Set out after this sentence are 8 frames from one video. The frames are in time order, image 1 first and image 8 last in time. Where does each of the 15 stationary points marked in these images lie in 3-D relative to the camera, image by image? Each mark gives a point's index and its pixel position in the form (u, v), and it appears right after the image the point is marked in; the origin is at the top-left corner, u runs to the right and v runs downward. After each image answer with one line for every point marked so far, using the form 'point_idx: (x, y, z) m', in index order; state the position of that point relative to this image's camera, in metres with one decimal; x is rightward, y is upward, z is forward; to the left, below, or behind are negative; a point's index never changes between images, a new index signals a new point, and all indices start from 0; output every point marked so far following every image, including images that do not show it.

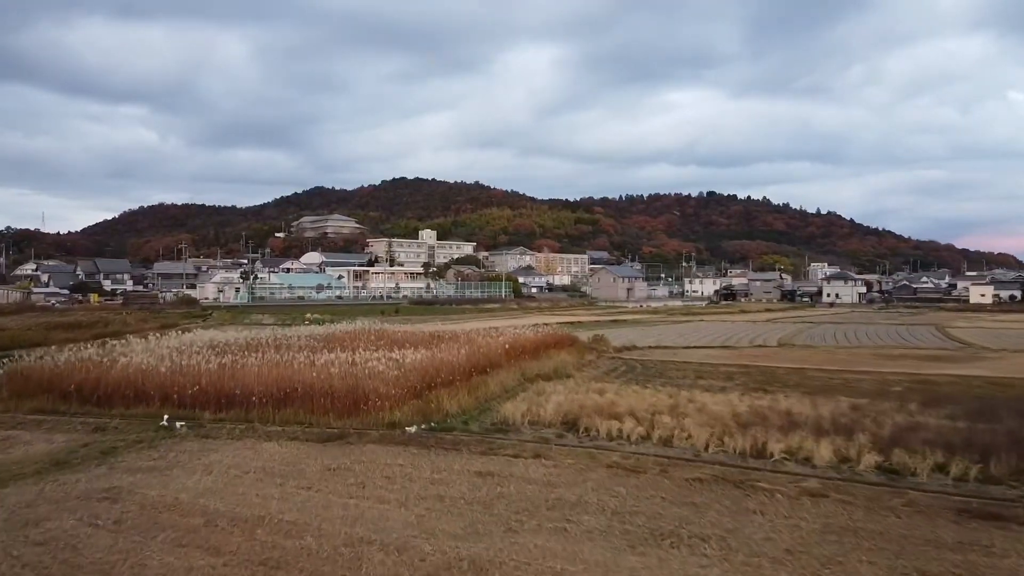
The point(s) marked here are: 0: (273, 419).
0: (-2.3, -1.3, +7.8) m
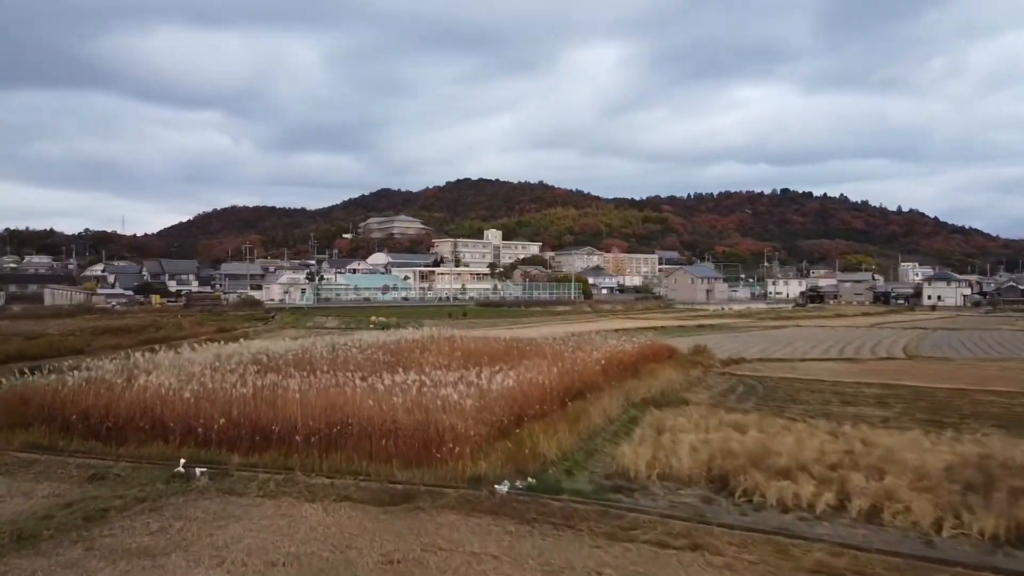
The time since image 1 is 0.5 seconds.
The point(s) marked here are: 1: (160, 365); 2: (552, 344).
0: (-1.4, -1.3, +5.9) m
1: (-3.7, -0.8, +8.4) m
2: (+0.6, -0.9, +12.3) m
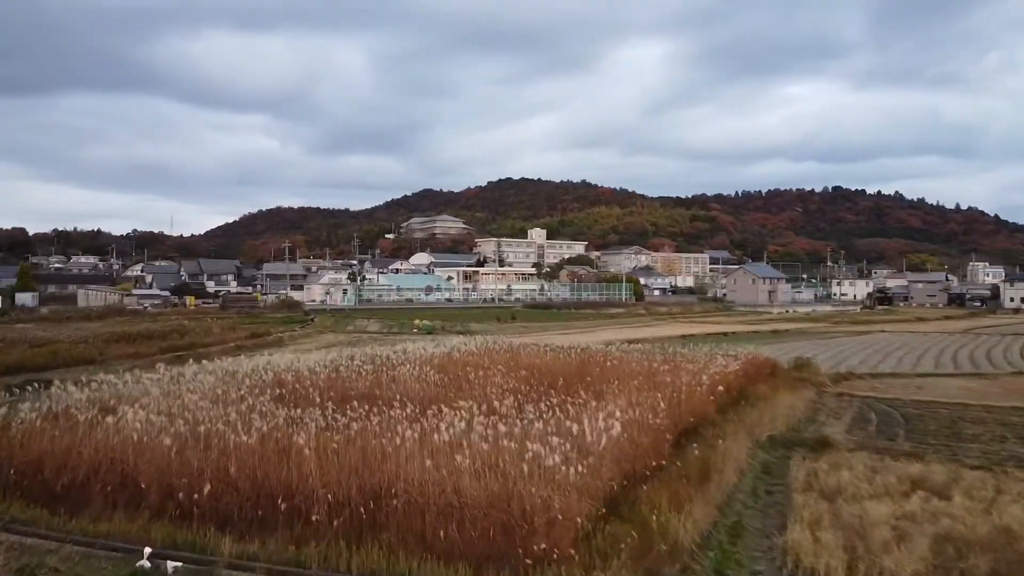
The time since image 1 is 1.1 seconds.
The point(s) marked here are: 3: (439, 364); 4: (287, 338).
0: (-0.8, -1.3, +3.9) m
1: (-3.0, -0.8, +6.5) m
2: (+1.5, -0.9, +10.3) m
3: (-0.9, -0.9, +9.0) m
4: (-5.1, -1.1, +18.1) m
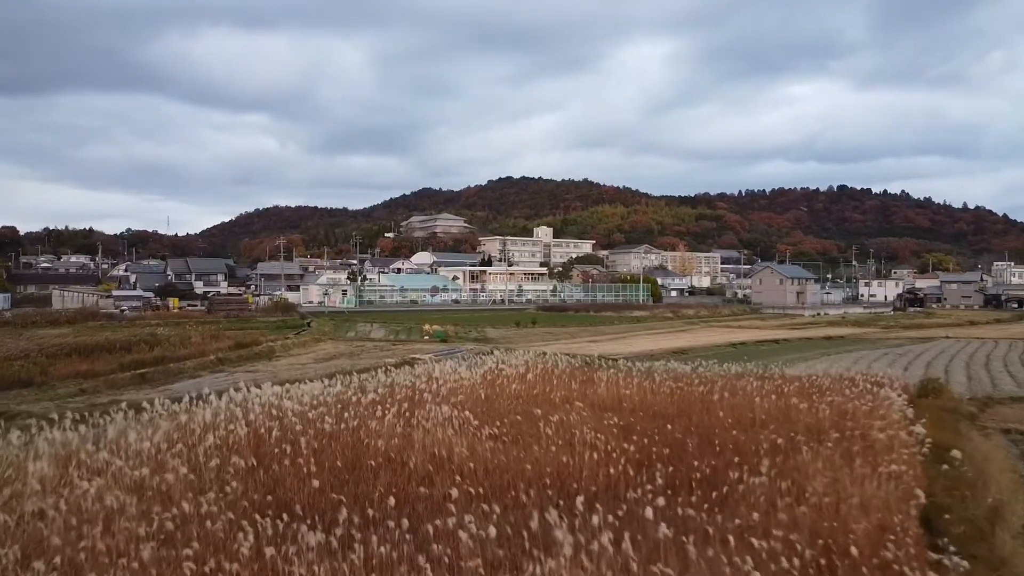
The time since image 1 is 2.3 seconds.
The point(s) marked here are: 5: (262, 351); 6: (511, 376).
0: (-0.2, -1.4, +1.3) m
1: (-2.3, -0.9, +3.9) m
2: (+2.1, -0.9, +7.6) m
3: (-0.2, -0.9, +6.4) m
4: (-4.5, -1.2, +15.4) m
5: (-4.6, -1.2, +14.5) m
6: (0.0, -0.9, +7.6) m
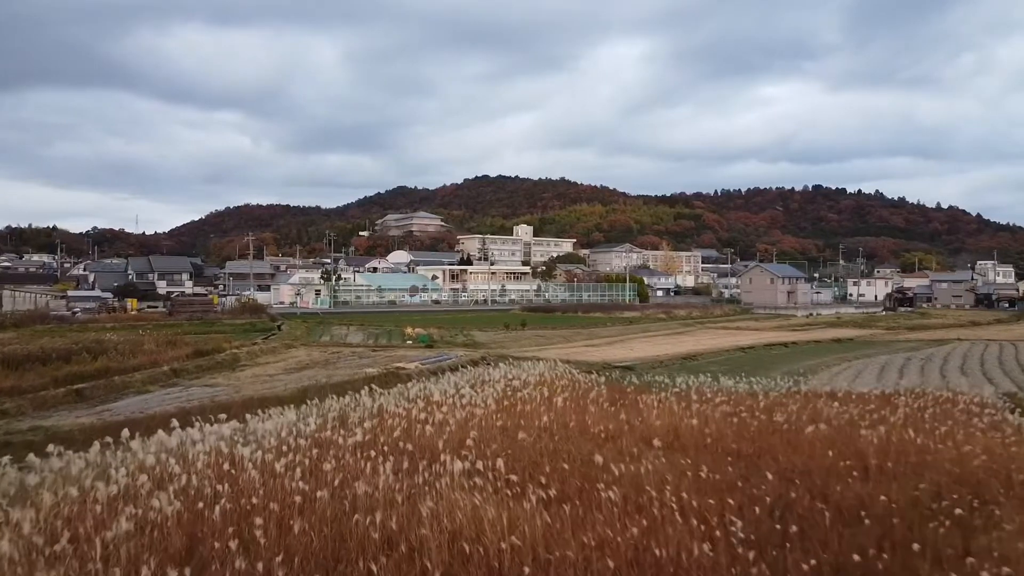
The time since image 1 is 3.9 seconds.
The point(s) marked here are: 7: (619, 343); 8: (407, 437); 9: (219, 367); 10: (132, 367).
0: (+0.2, -1.4, -0.3) m
1: (-2.1, -0.9, +2.3) m
2: (+2.3, -0.9, +6.1) m
3: (0.0, -0.9, +4.8) m
4: (-4.6, -1.2, +13.7) m
5: (-4.6, -1.2, +12.8) m
6: (+0.1, -0.9, +6.1) m
7: (+2.5, -1.3, +19.0) m
8: (-0.6, -0.9, +4.9) m
9: (-4.5, -1.2, +12.3) m
10: (-5.4, -1.1, +11.3) m
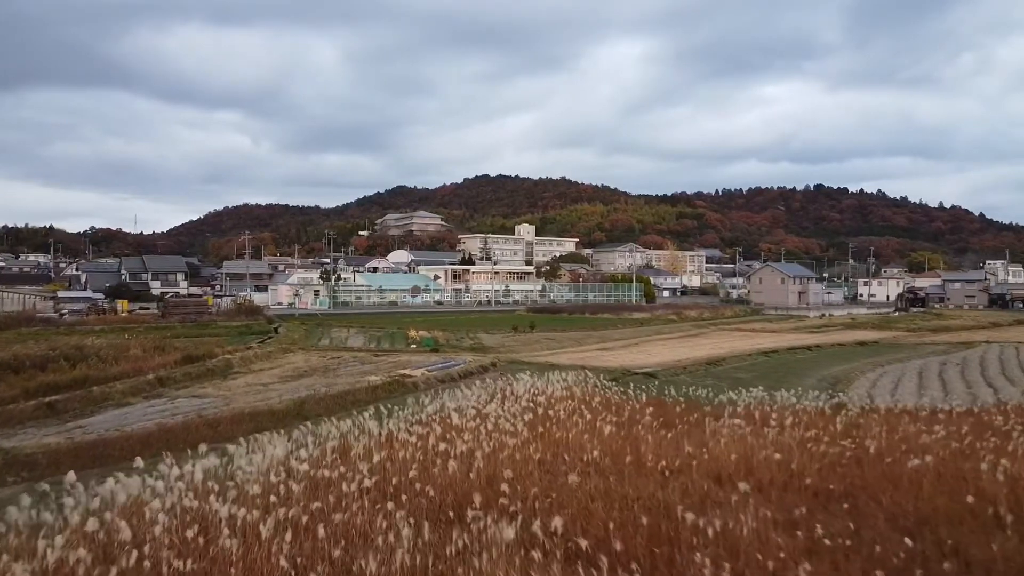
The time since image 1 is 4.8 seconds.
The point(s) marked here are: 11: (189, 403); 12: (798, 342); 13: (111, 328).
0: (+0.4, -1.4, -1.2) m
1: (-1.9, -0.9, +1.3) m
2: (+2.5, -0.9, +5.2) m
3: (+0.2, -0.9, +3.9) m
4: (-4.4, -1.2, +12.8) m
5: (-4.4, -1.2, +11.9) m
6: (+0.4, -0.9, +5.1) m
7: (+2.7, -1.3, +18.0) m
8: (-0.4, -0.9, +3.9) m
9: (-4.3, -1.2, +11.4) m
10: (-5.2, -1.1, +10.3) m
11: (-3.7, -1.3, +9.0) m
12: (+7.1, -1.3, +19.8) m
13: (-9.1, -0.9, +18.1) m
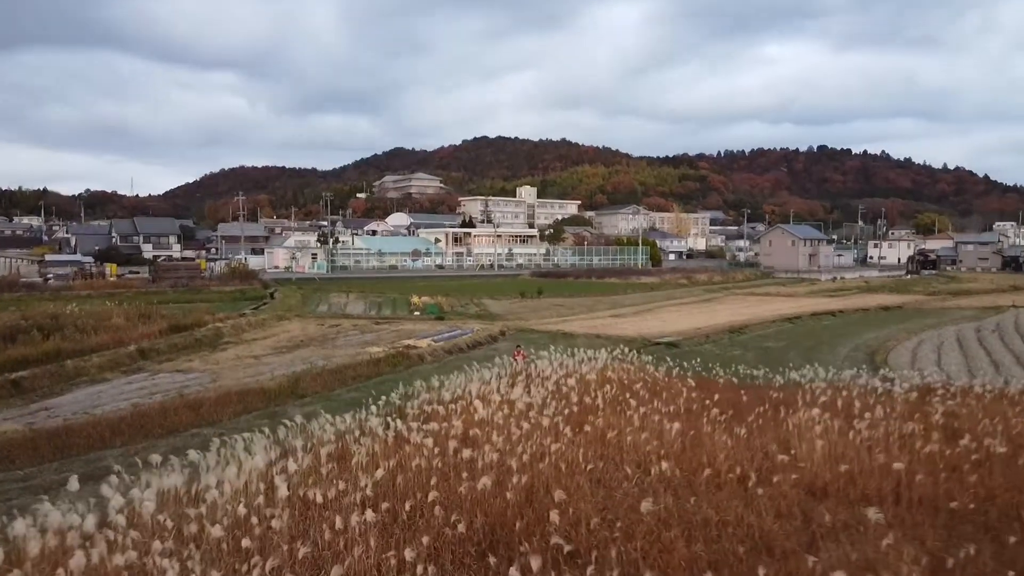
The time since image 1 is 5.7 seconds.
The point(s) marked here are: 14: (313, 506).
0: (+0.6, -1.5, -2.1) m
1: (-1.7, -0.9, +0.4) m
2: (+2.7, -0.7, +4.3) m
3: (+0.4, -0.8, +3.0) m
4: (-4.2, -0.6, +11.9) m
5: (-4.2, -0.7, +11.0) m
6: (+0.5, -0.7, +4.3) m
7: (+2.9, -0.5, +17.2) m
8: (-0.2, -0.8, +3.0) m
9: (-4.1, -0.8, +10.5) m
10: (-5.0, -0.7, +9.4) m
11: (-3.5, -0.9, +8.1) m
12: (+7.2, -0.5, +18.9) m
13: (-9.0, -0.1, +17.2) m
14: (-0.7, -0.8, +2.8) m
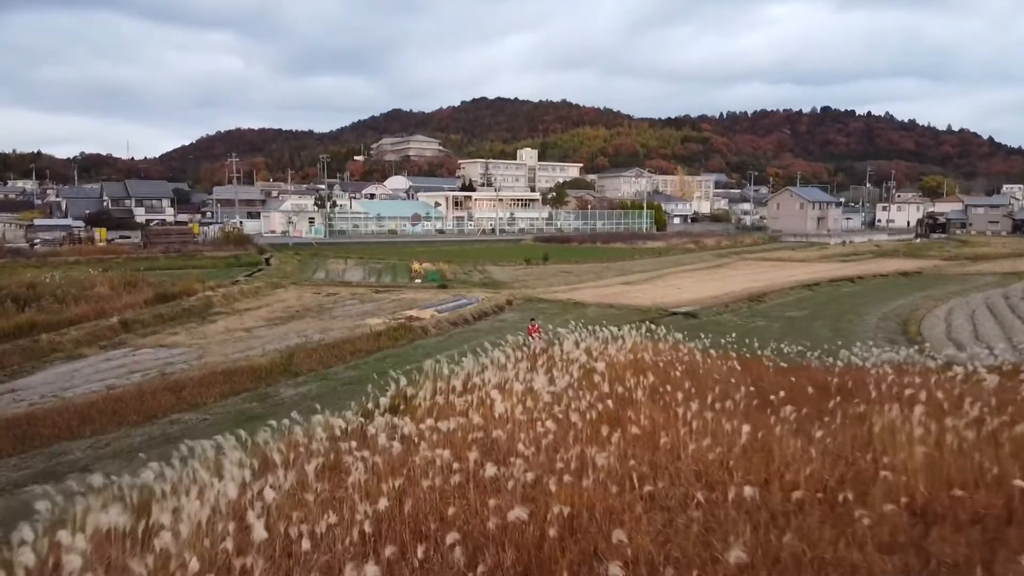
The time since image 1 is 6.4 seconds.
0: (+0.7, -1.7, -2.7) m
1: (-1.5, -0.9, -0.2) m
2: (+2.8, -0.6, +3.7) m
3: (+0.5, -0.7, +2.4) m
4: (-4.1, -0.2, +11.2) m
5: (-4.1, -0.2, +10.3) m
6: (+0.7, -0.6, +3.6) m
7: (+3.0, +0.2, +16.5) m
8: (-0.1, -0.7, +2.4) m
9: (-4.0, -0.4, +9.8) m
10: (-4.9, -0.4, +8.8) m
11: (-3.4, -0.6, +7.5) m
12: (+7.3, +0.3, +18.3) m
13: (-8.9, +0.6, +16.5) m
14: (-0.6, -0.7, +2.2) m
